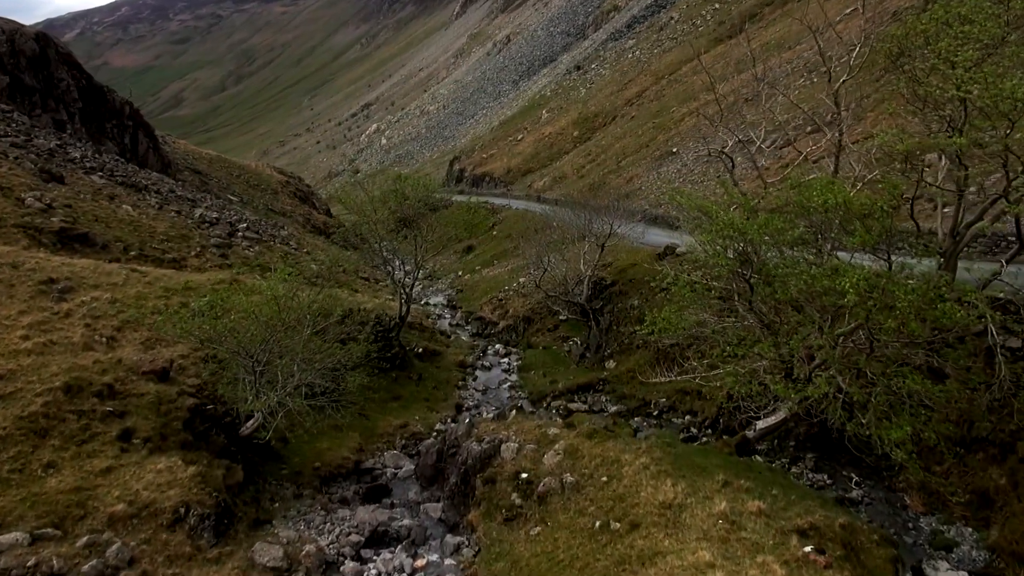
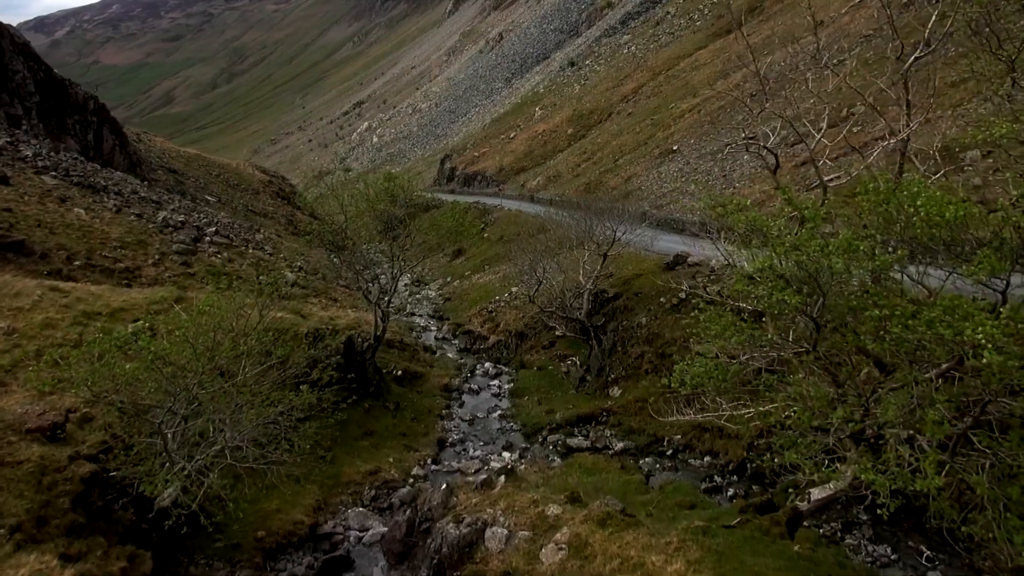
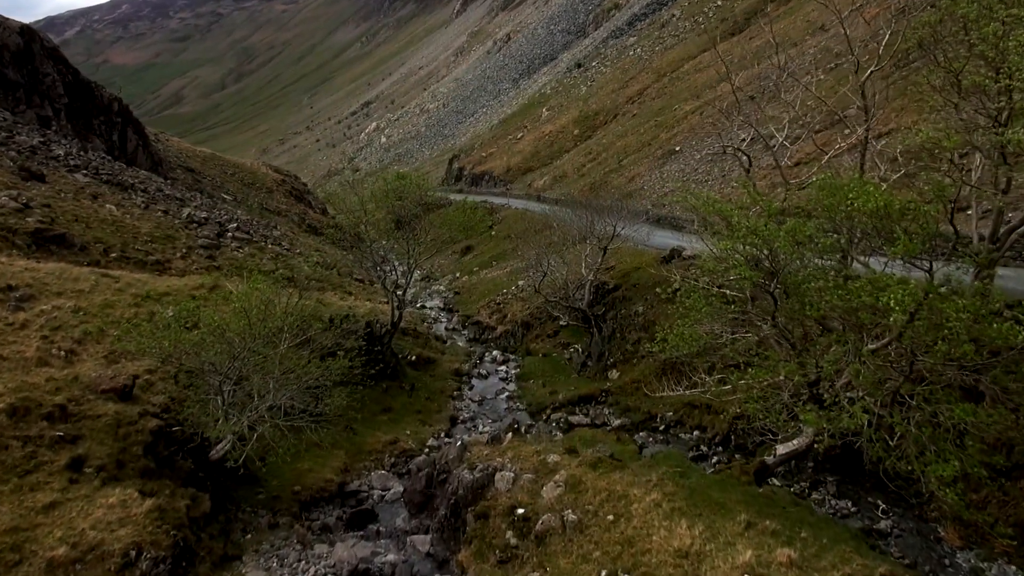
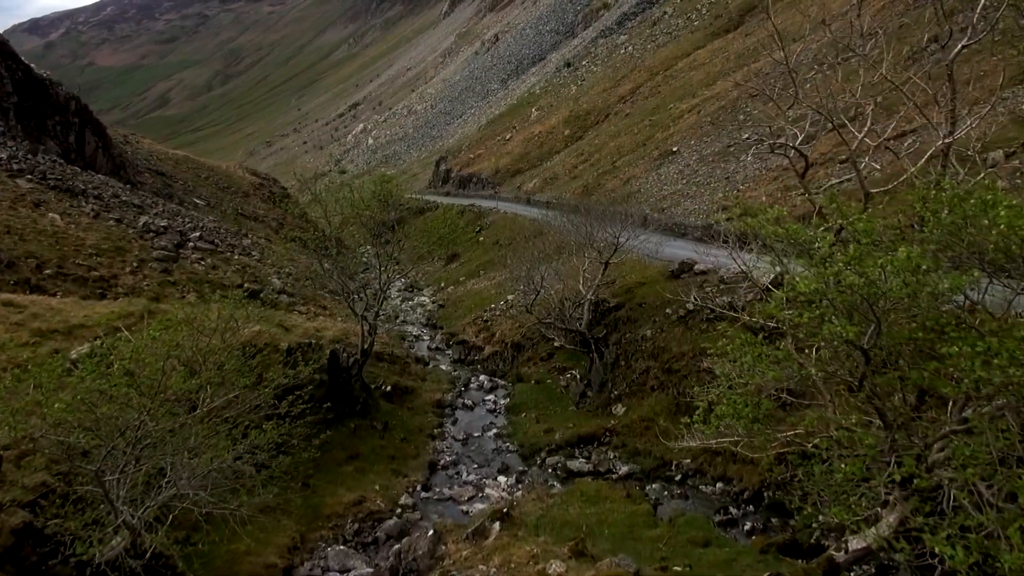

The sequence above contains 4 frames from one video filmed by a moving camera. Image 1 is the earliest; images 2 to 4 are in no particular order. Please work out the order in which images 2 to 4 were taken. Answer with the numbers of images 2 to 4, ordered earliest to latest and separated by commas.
3, 2, 4
